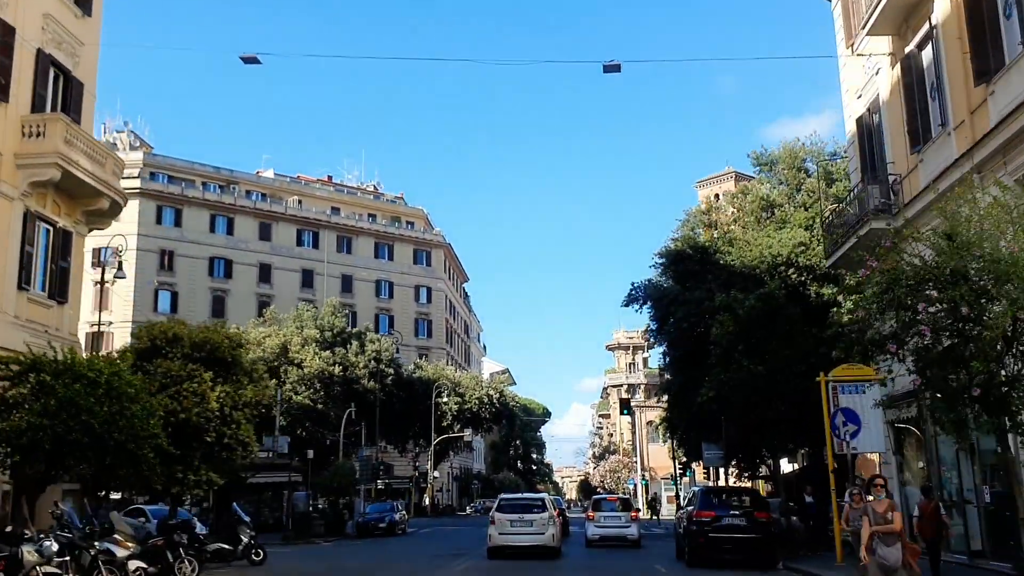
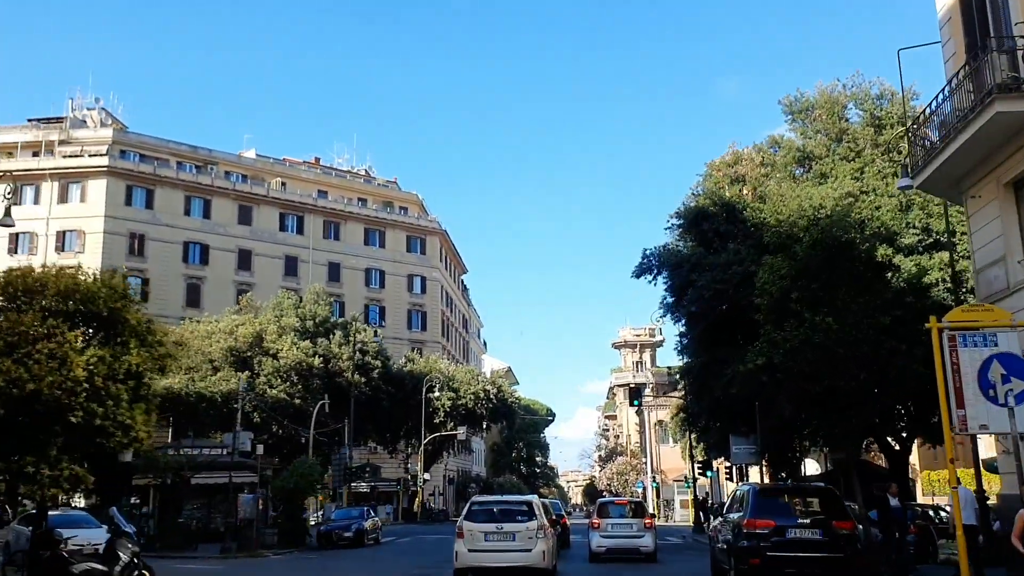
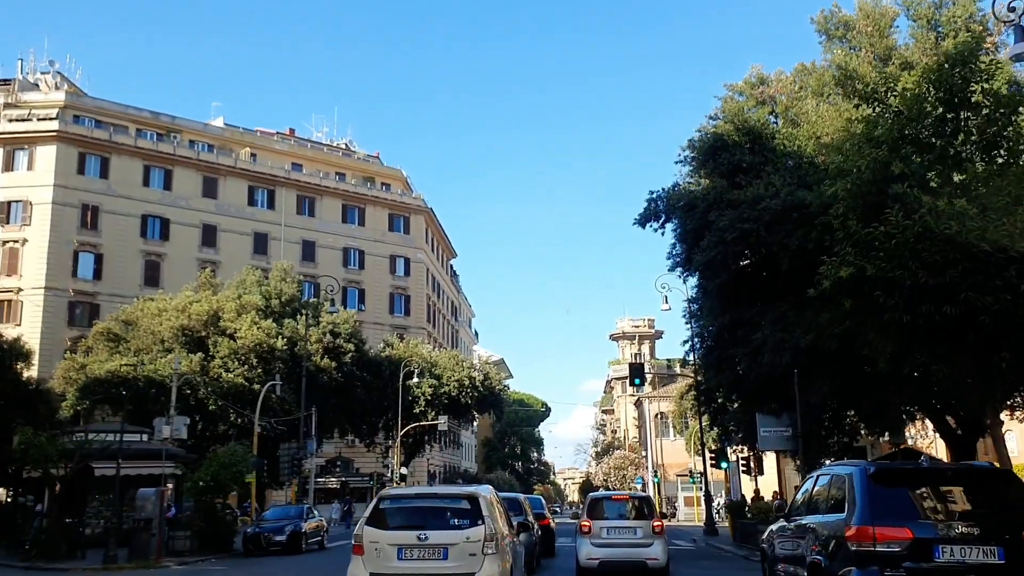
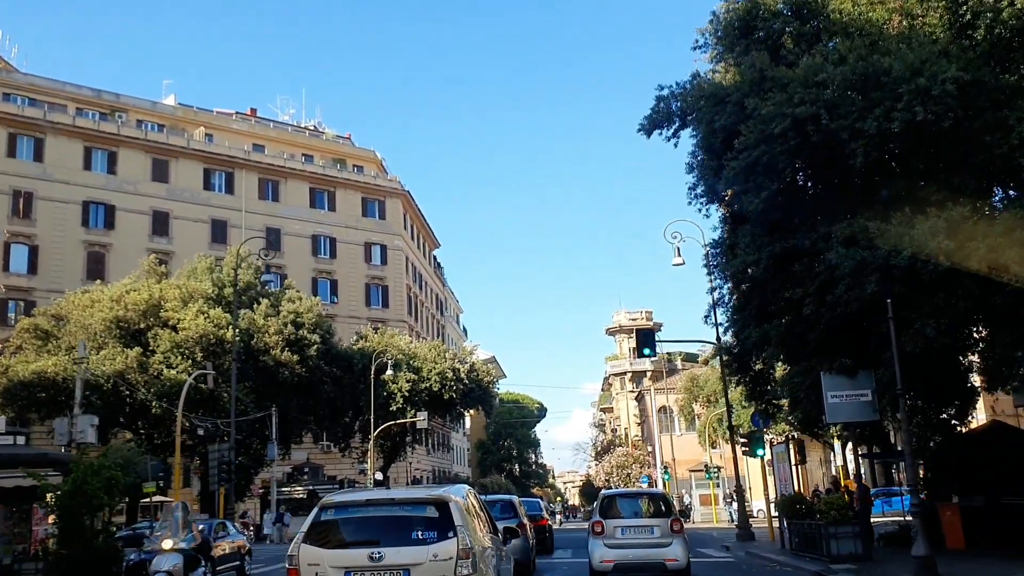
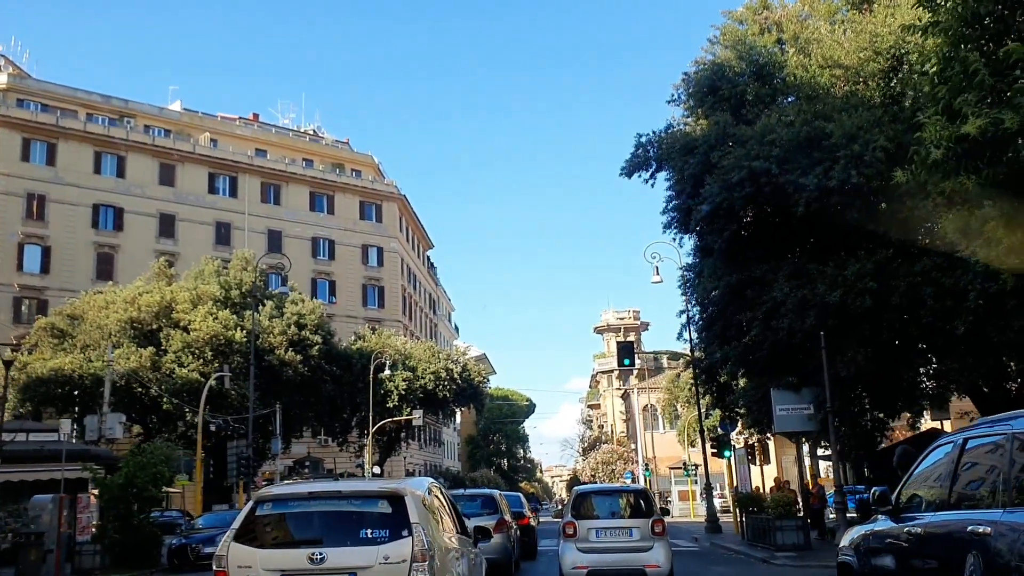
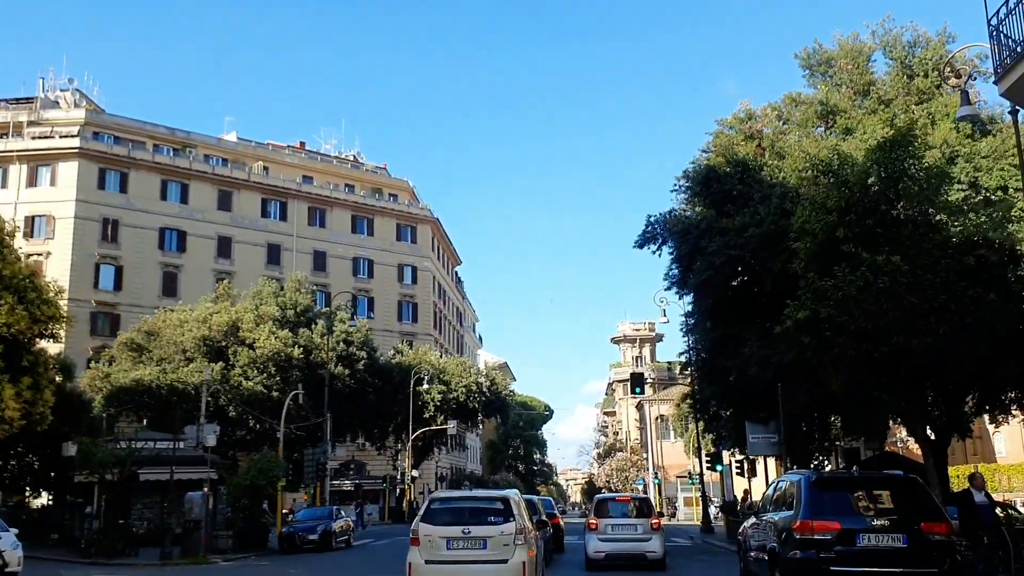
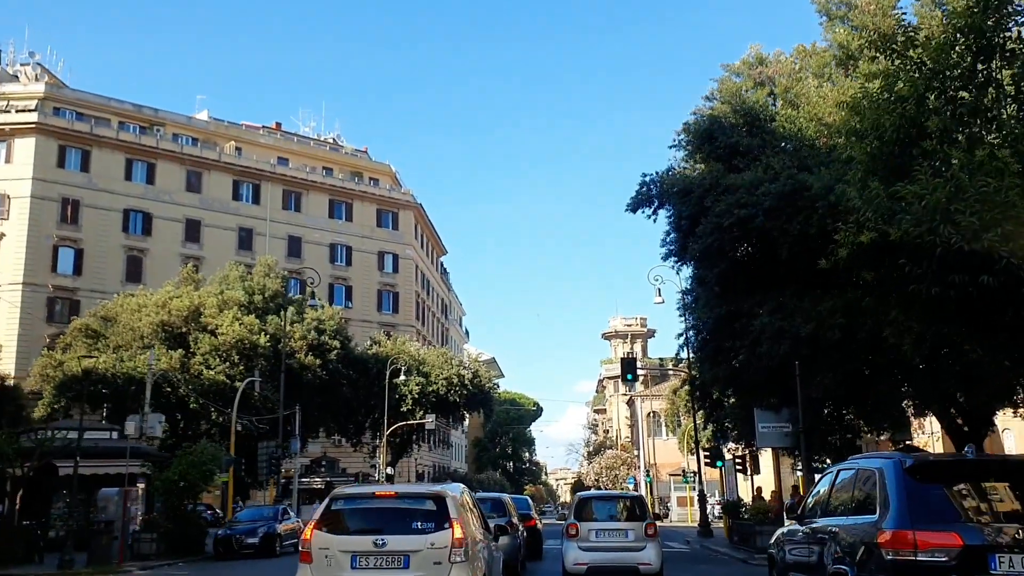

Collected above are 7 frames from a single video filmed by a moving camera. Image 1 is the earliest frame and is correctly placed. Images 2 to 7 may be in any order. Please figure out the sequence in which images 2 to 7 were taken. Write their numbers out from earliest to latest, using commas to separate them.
2, 6, 3, 7, 5, 4
